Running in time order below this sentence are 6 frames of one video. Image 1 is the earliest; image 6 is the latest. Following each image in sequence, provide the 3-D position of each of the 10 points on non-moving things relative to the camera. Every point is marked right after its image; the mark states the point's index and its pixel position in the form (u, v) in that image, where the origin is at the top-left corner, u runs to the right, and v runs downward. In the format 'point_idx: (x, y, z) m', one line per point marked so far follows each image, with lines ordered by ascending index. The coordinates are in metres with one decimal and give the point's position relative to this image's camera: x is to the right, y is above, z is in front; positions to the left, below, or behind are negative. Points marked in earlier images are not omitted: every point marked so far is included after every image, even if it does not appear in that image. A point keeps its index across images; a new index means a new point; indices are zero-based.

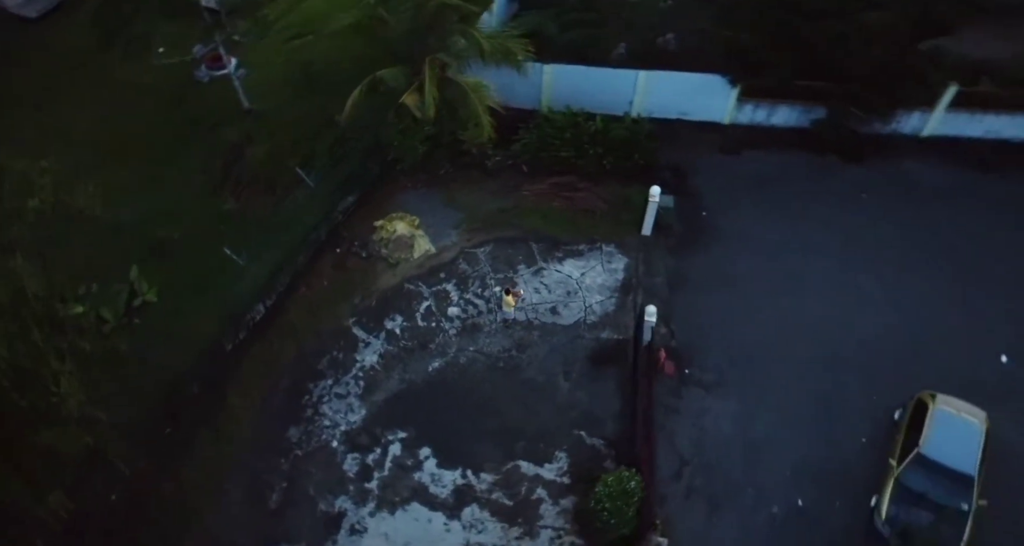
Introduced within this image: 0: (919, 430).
0: (+6.1, -2.3, +10.9) m
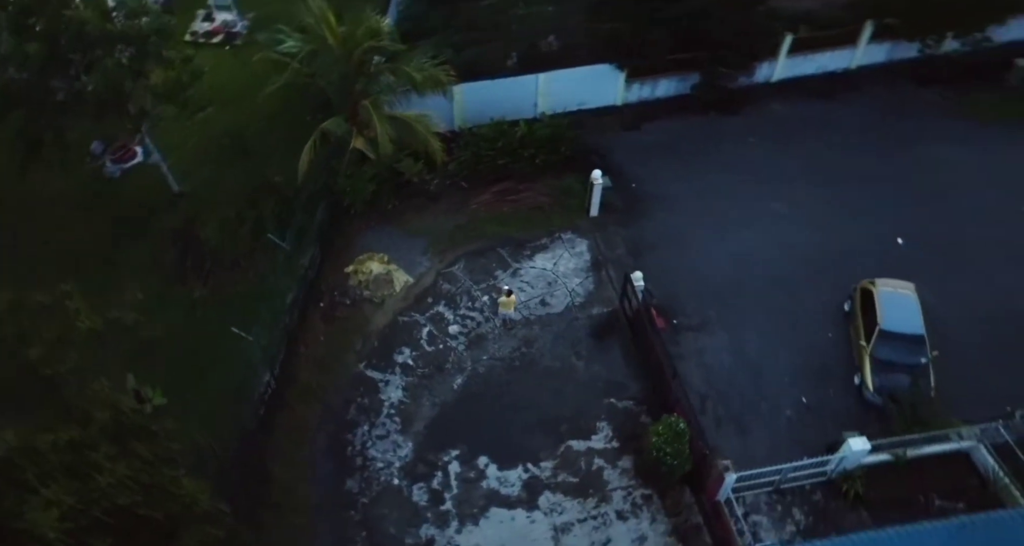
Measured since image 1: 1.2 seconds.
0: (+6.6, -0.7, +13.1) m
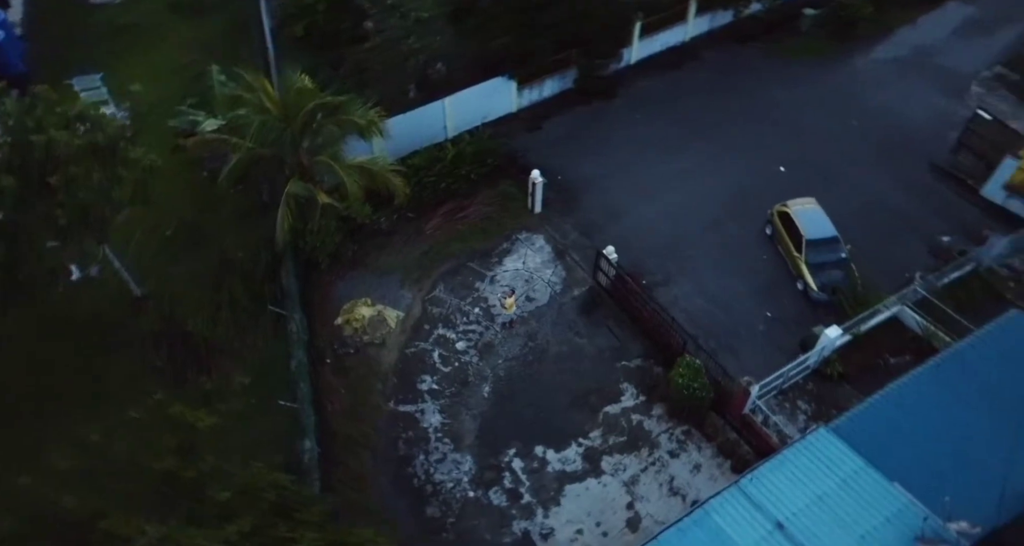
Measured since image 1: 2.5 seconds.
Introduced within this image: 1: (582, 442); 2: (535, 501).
0: (+6.2, +1.0, +15.7) m
1: (+1.3, -3.1, +13.1) m
2: (+0.4, -4.0, +12.4) m
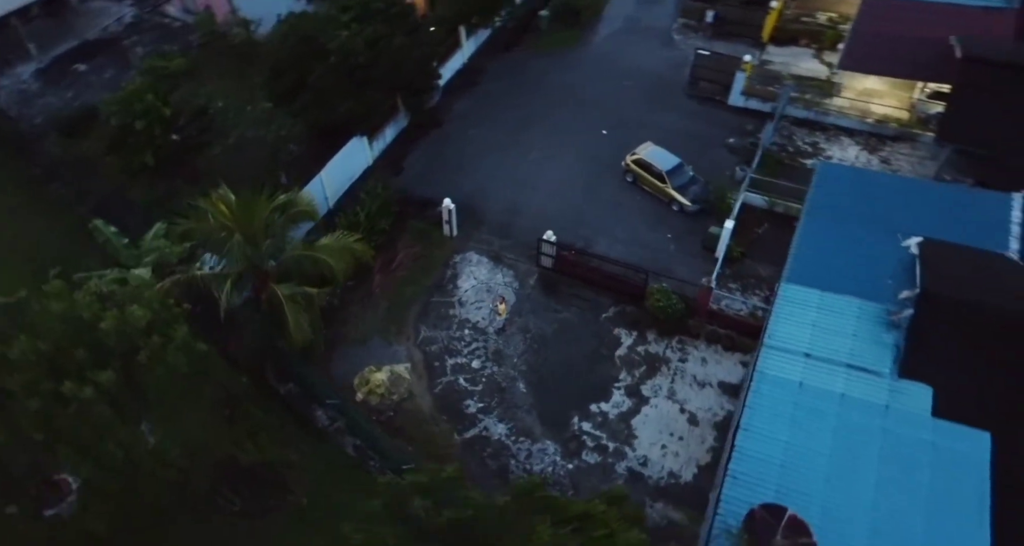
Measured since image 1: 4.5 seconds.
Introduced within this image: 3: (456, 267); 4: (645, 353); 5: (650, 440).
0: (+3.9, +2.9, +19.5) m
1: (+2.3, -2.4, +15.4) m
2: (+2.2, -3.5, +14.5) m
3: (-1.4, +0.1, +17.7) m
4: (+3.0, -1.8, +16.0) m
5: (+2.8, -3.4, +14.5) m
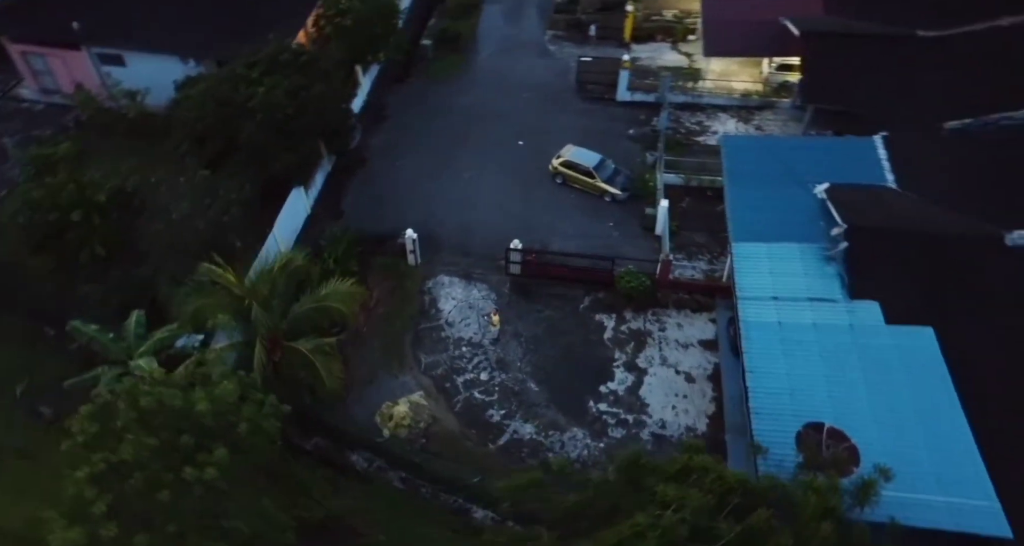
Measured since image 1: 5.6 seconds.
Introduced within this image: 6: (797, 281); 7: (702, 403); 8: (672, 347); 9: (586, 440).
0: (+2.0, +3.2, +21.2) m
1: (+2.5, -2.2, +16.9) m
2: (+2.8, -3.2, +15.9) m
3: (-2.1, -0.5, +18.4) m
4: (+2.9, -1.4, +17.6) m
5: (+3.3, -3.0, +16.1) m
6: (+6.5, -0.2, +16.3) m
7: (+4.3, -2.9, +16.1) m
8: (+3.9, -1.8, +17.3) m
9: (+1.6, -3.6, +15.4) m
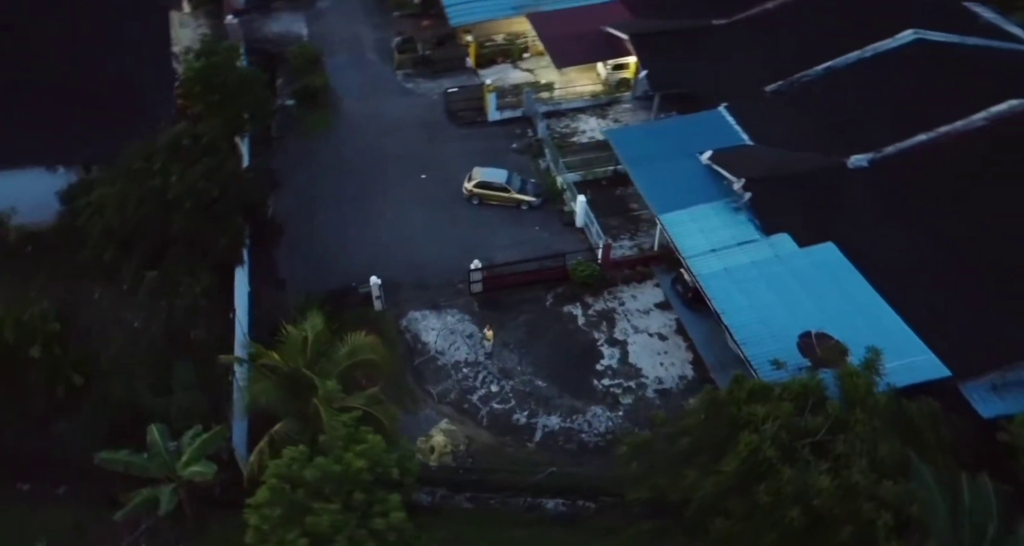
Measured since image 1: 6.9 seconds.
0: (-0.6, +2.8, +22.9) m
1: (+2.3, -1.9, +18.9) m
2: (+3.1, -2.7, +18.0) m
3: (-2.7, -1.5, +19.1) m
4: (+2.3, -1.1, +19.7) m
5: (+3.6, -2.4, +18.3) m
6: (+5.7, +1.1, +19.4) m
7: (+4.4, -2.1, +18.6) m
8: (+3.4, -1.2, +19.6) m
9: (+2.3, -3.4, +17.2) m
